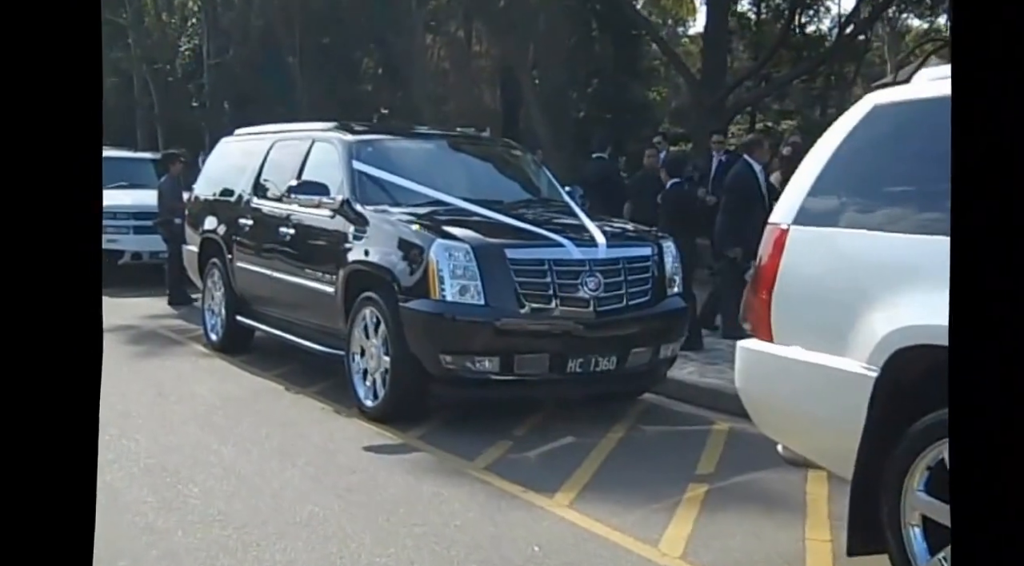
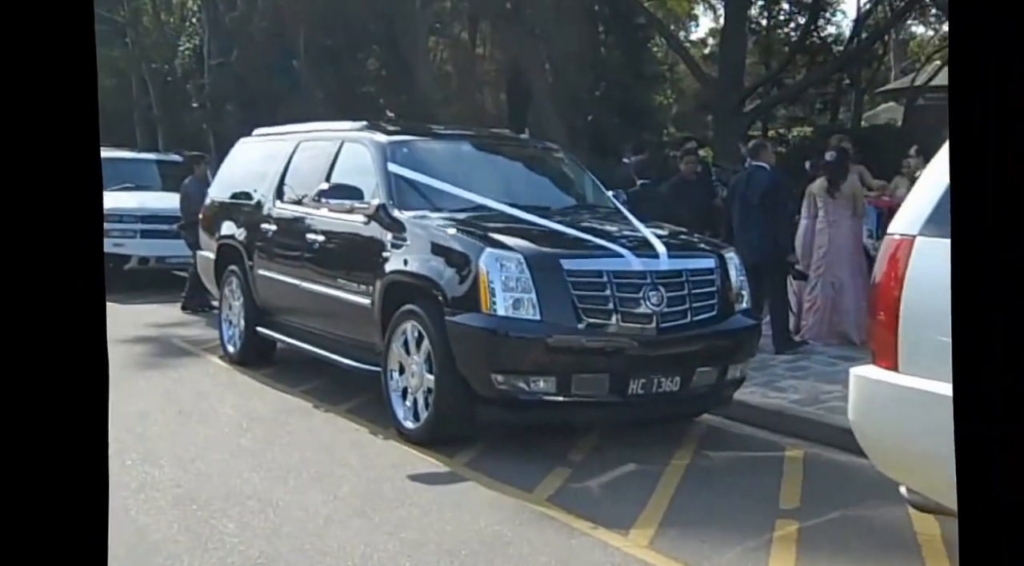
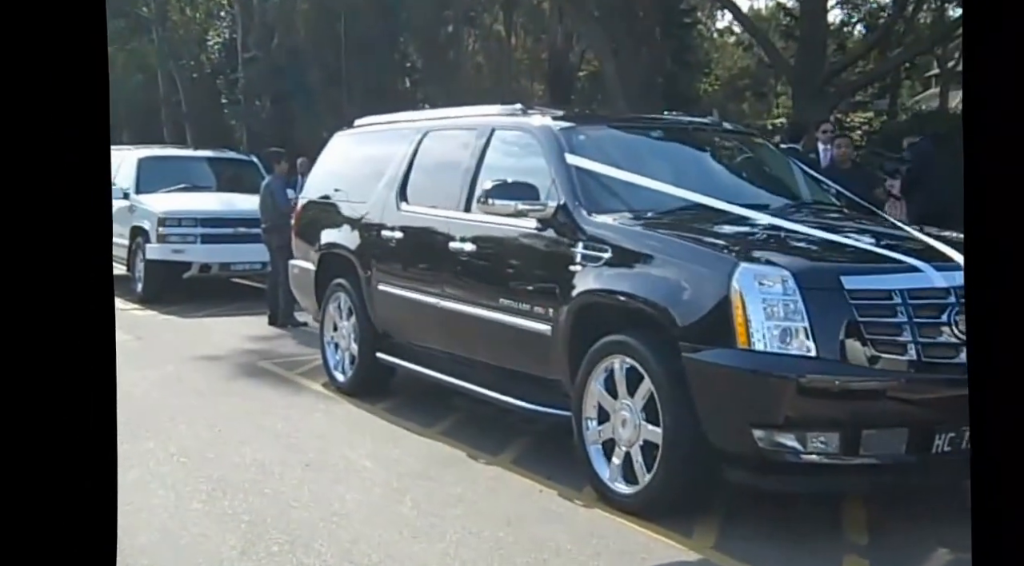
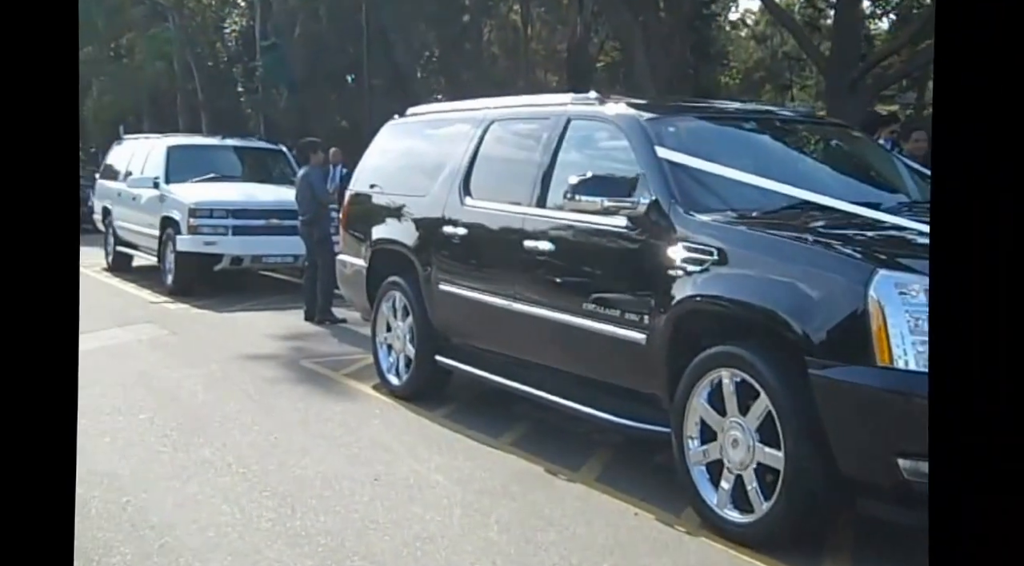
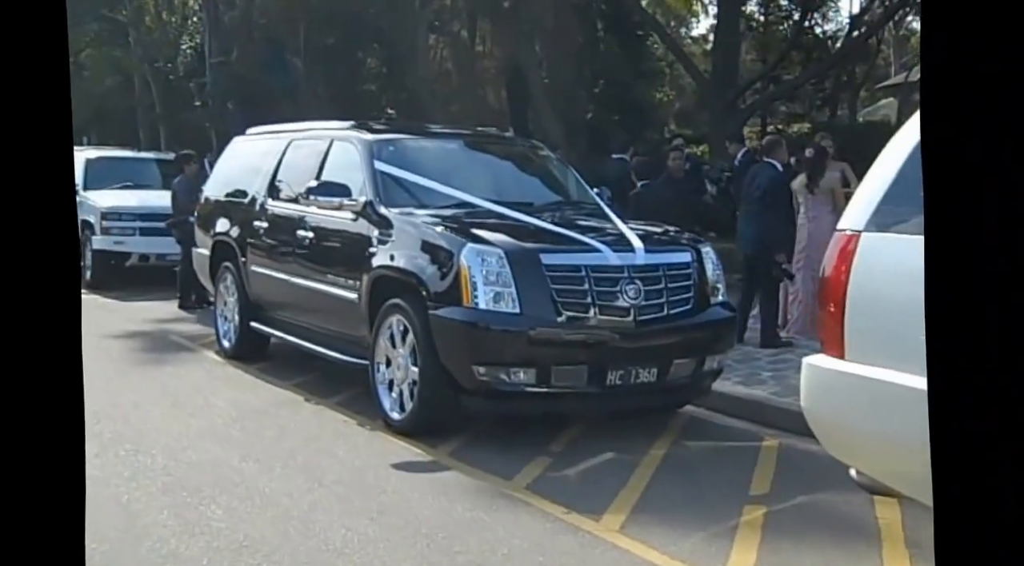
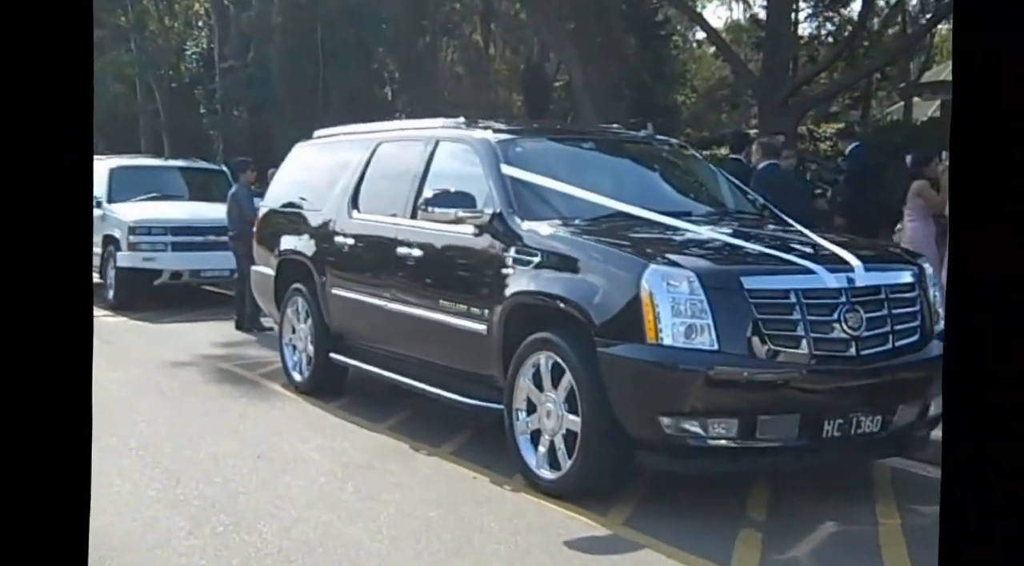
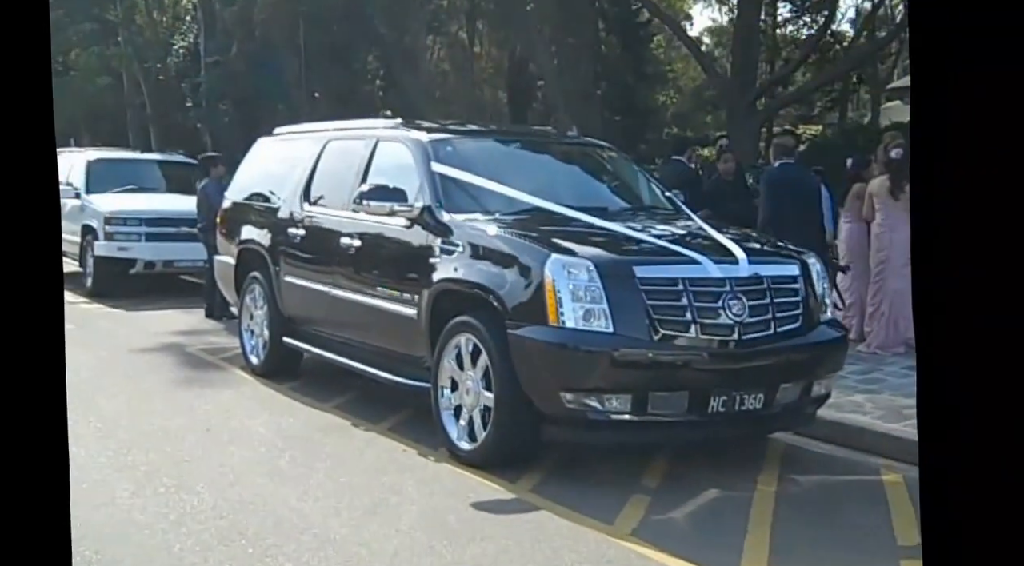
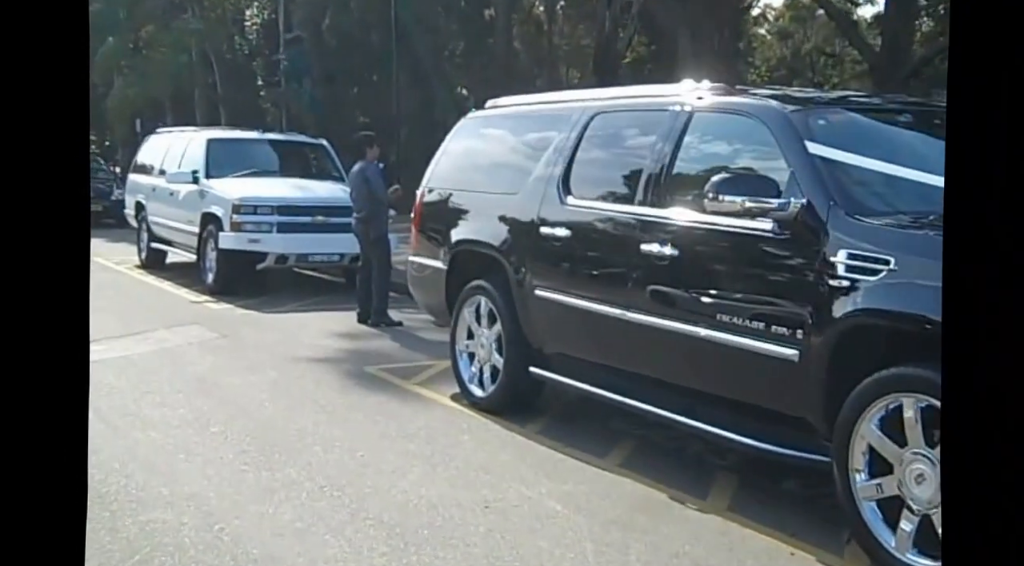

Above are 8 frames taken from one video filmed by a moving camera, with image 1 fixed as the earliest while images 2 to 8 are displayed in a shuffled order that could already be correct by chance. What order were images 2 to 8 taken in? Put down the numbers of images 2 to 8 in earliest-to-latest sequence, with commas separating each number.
5, 2, 7, 6, 3, 4, 8
